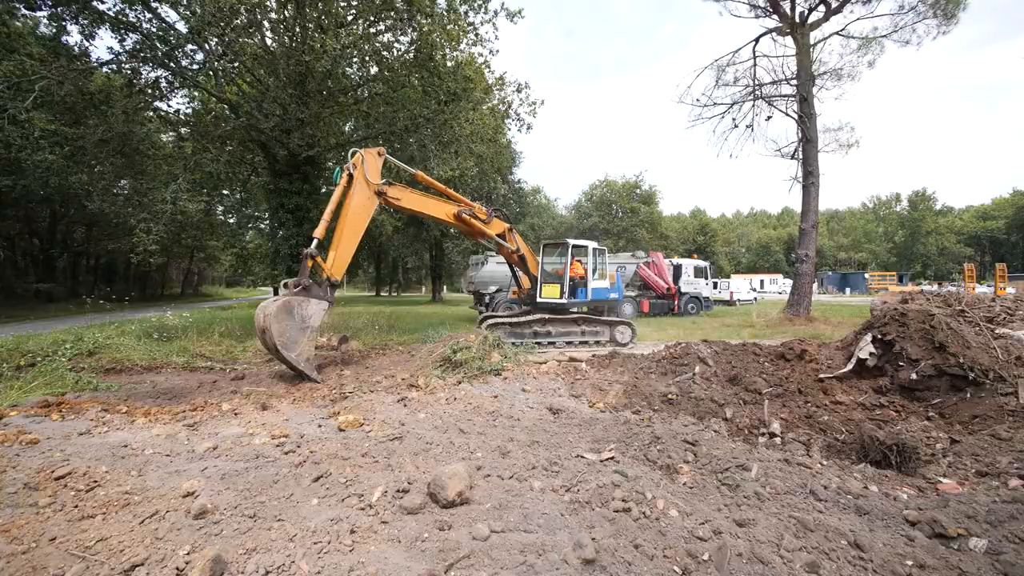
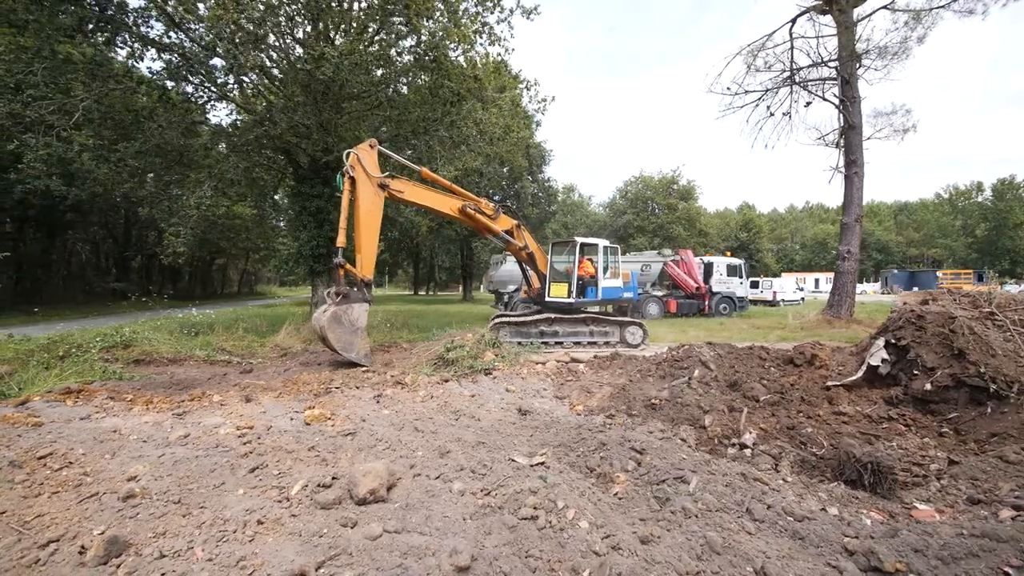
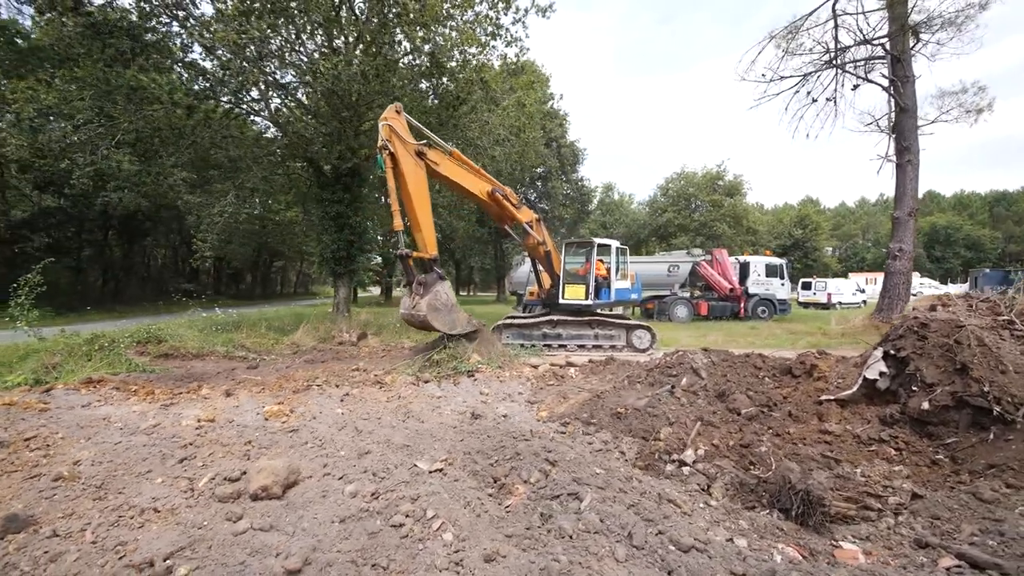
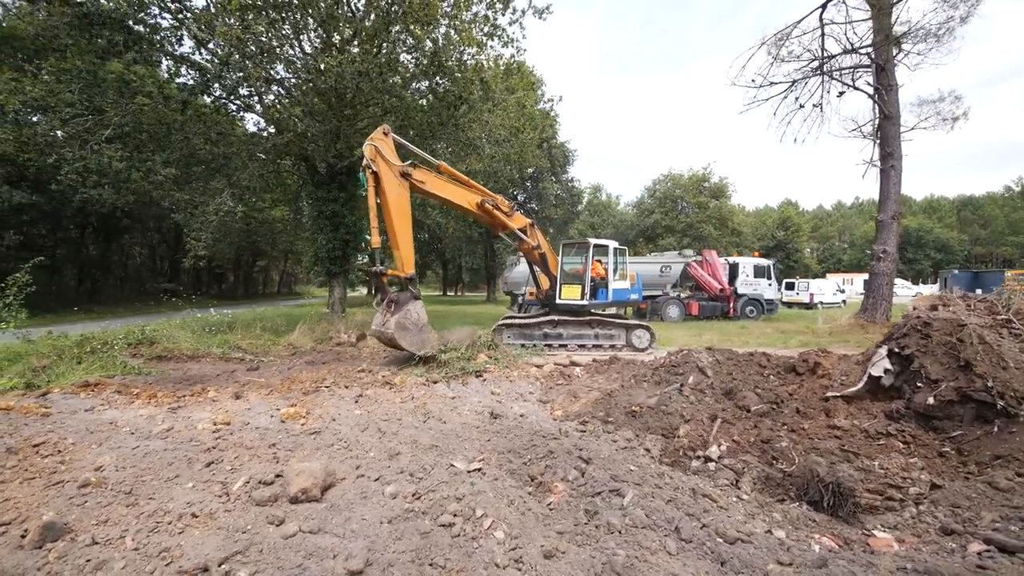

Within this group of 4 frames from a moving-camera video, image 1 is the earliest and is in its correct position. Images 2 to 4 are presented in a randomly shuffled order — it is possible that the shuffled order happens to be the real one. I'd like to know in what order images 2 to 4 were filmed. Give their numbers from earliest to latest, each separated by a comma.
2, 4, 3
